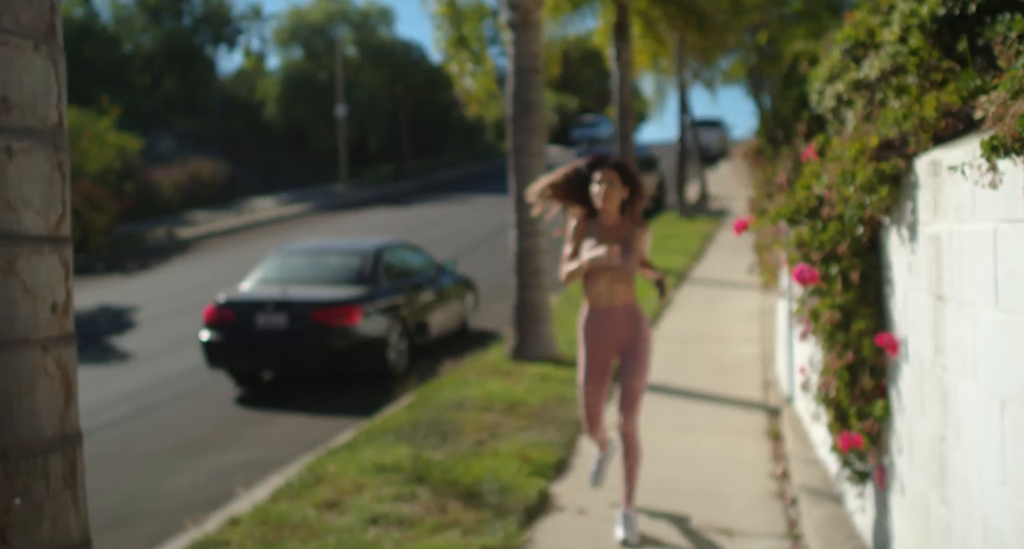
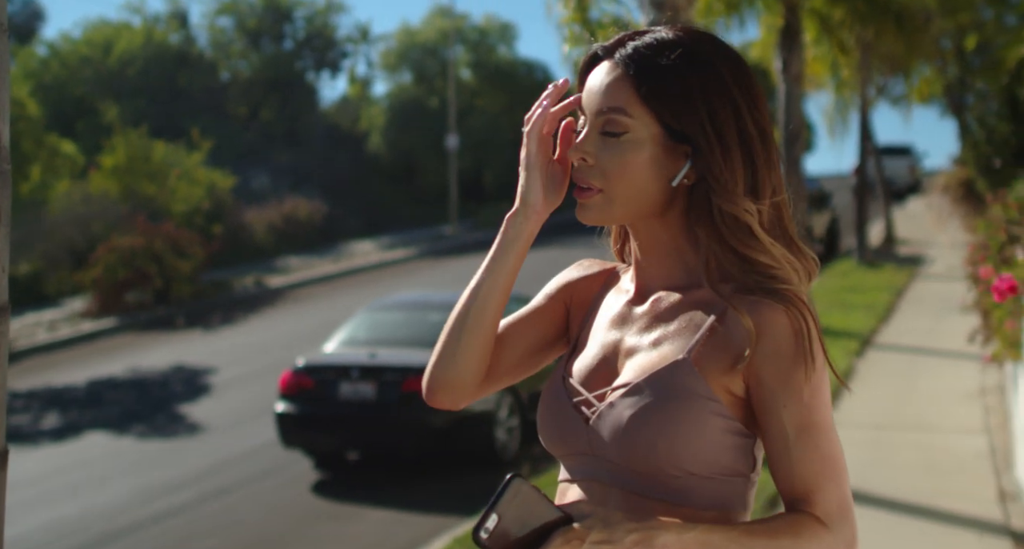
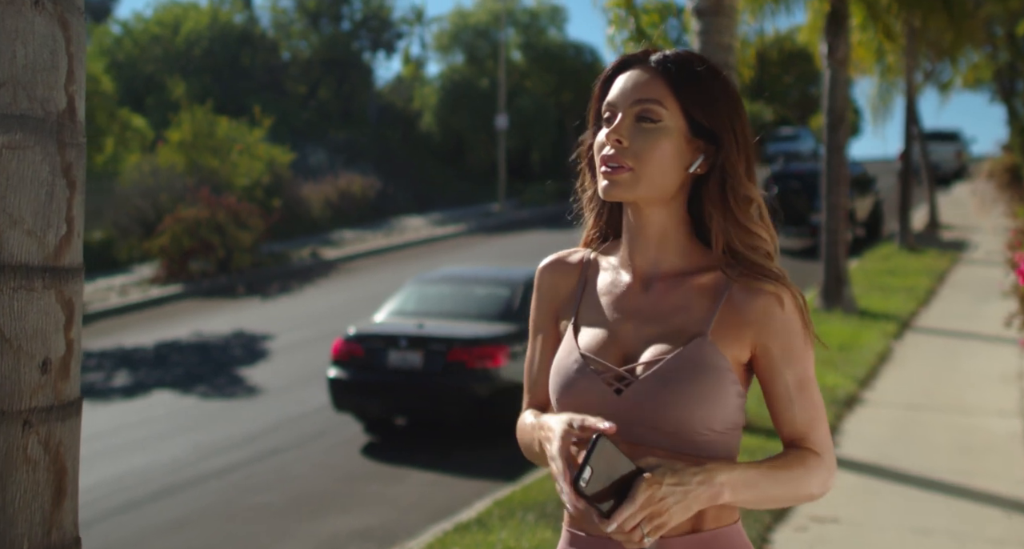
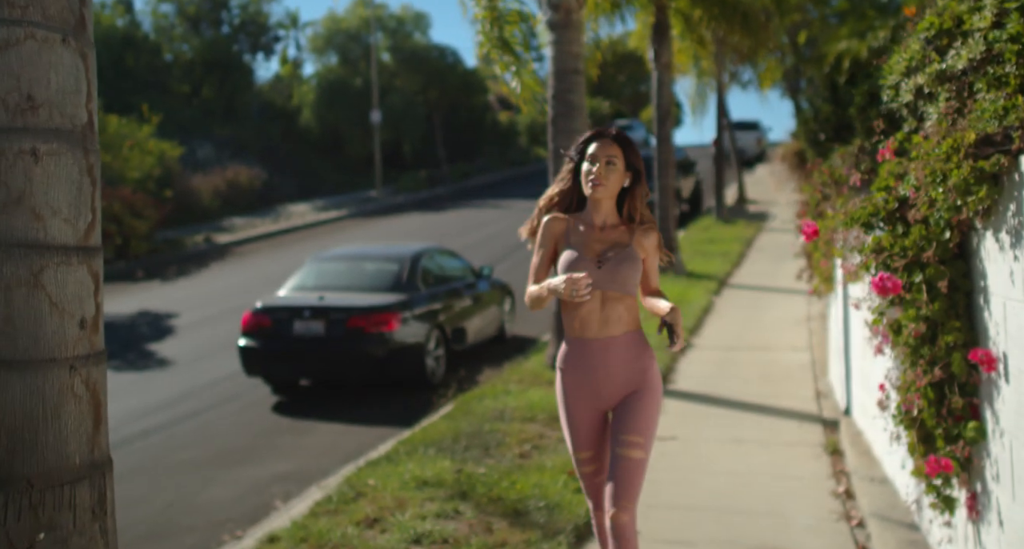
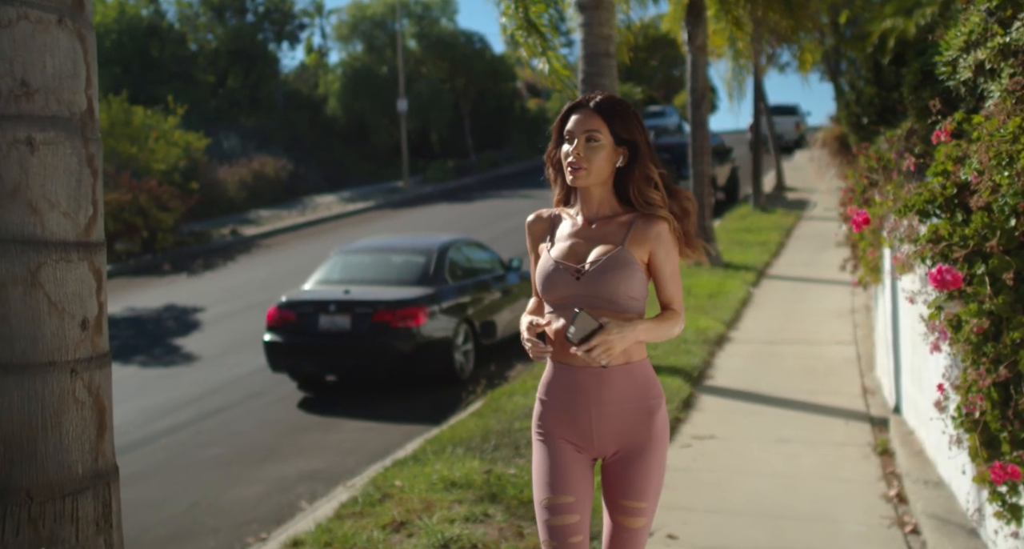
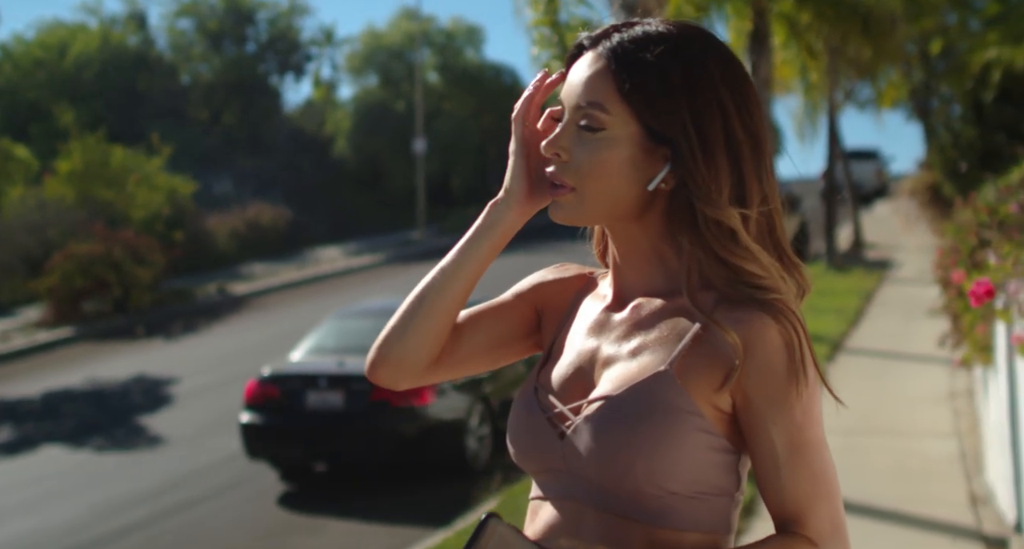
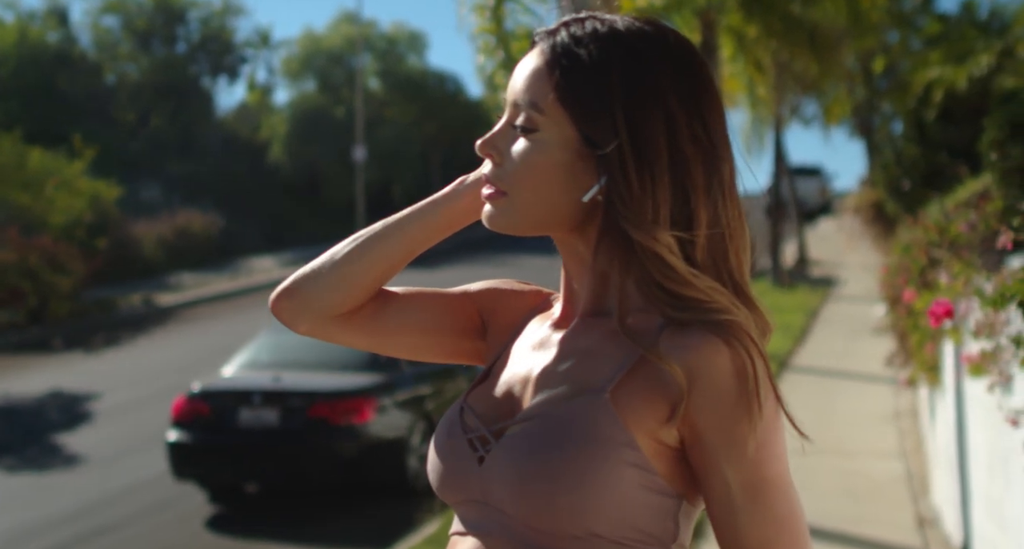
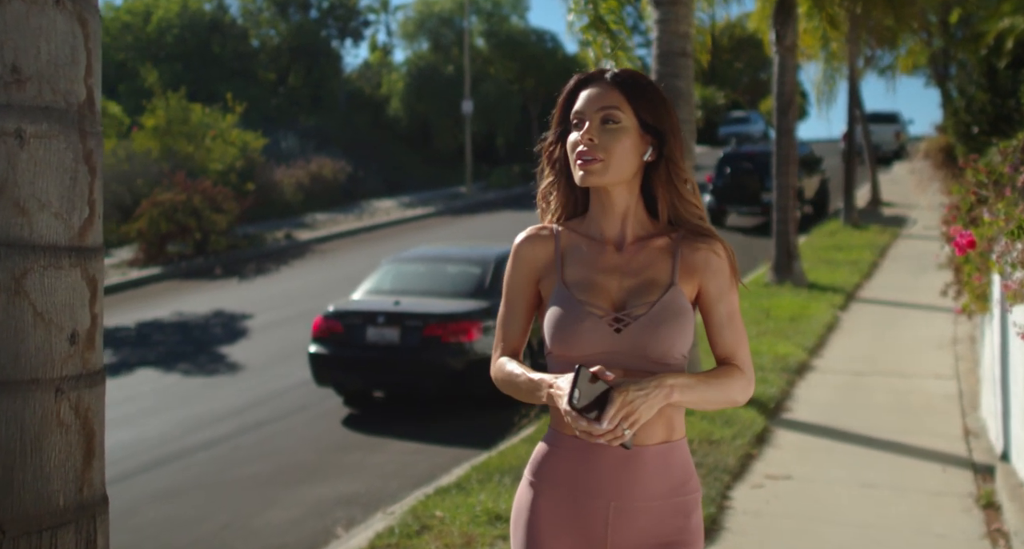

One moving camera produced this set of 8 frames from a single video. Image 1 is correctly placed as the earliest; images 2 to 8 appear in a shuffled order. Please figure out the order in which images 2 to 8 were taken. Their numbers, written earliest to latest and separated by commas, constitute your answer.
4, 5, 8, 3, 2, 6, 7
